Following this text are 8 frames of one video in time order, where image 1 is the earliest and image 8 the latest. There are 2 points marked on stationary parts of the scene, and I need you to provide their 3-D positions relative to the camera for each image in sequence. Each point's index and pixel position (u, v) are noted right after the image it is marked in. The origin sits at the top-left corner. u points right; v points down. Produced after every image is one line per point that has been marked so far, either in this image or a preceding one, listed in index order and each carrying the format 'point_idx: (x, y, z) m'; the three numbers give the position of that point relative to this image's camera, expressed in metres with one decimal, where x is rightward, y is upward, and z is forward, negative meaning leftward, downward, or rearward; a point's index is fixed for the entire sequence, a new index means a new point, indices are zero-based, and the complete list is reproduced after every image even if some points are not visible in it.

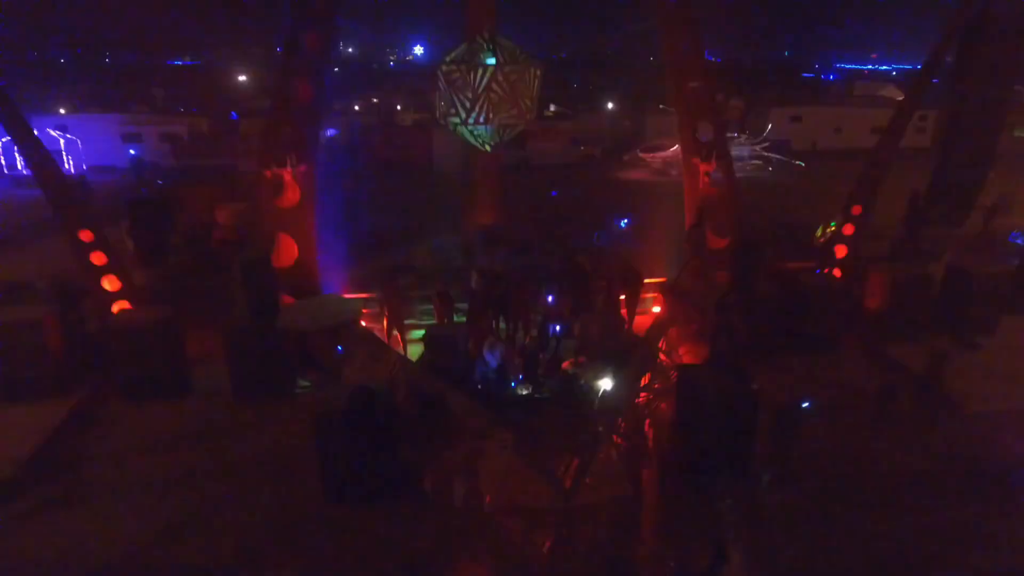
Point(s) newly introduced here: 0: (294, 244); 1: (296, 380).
0: (-1.1, +0.1, +3.6) m
1: (-0.9, -0.4, +2.9) m
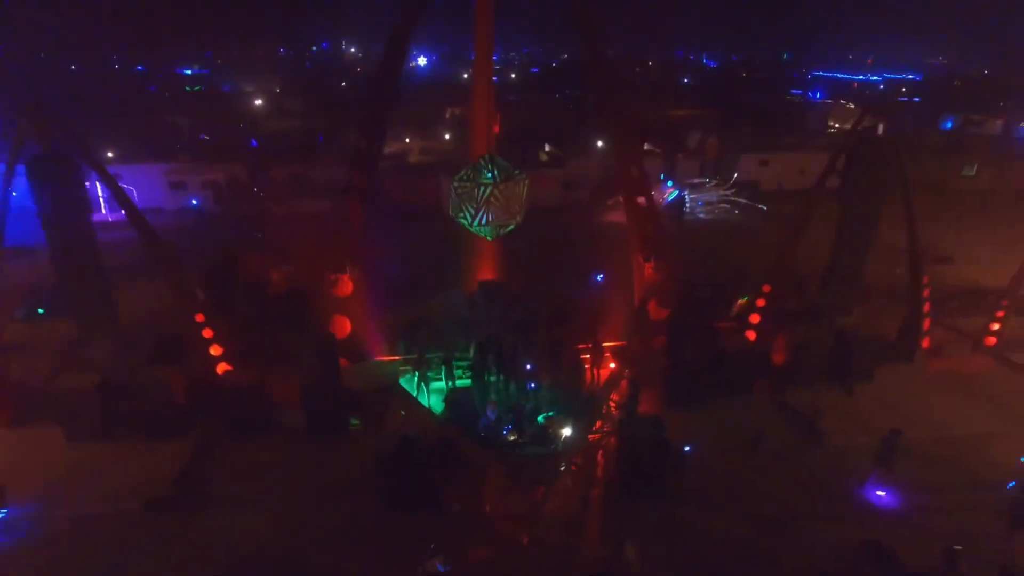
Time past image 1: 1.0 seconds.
0: (-1.1, -0.3, +4.8) m
1: (-1.0, -0.8, +4.0) m
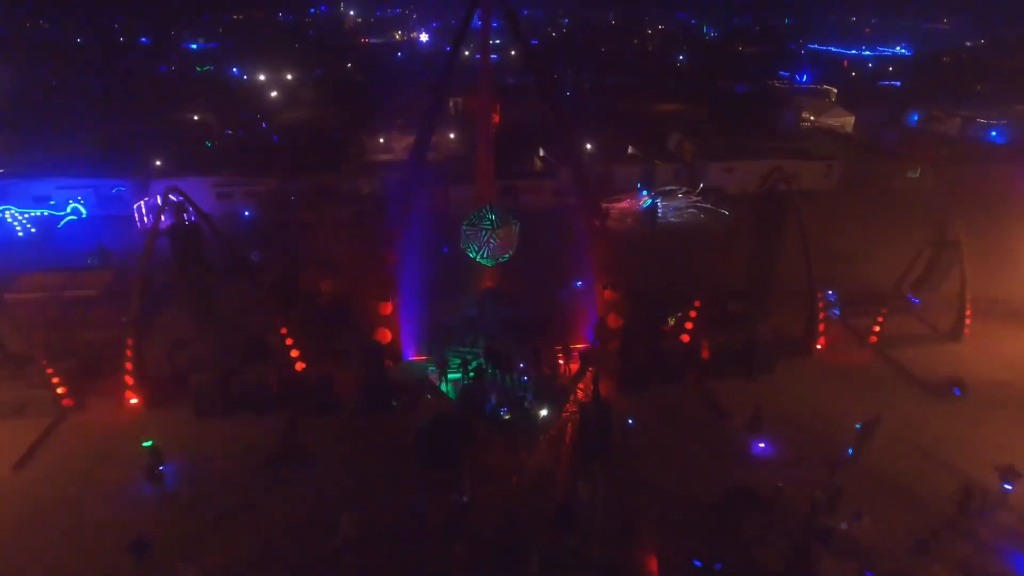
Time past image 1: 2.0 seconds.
0: (-1.2, -0.4, +6.4) m
1: (-1.0, -0.9, +5.7) m
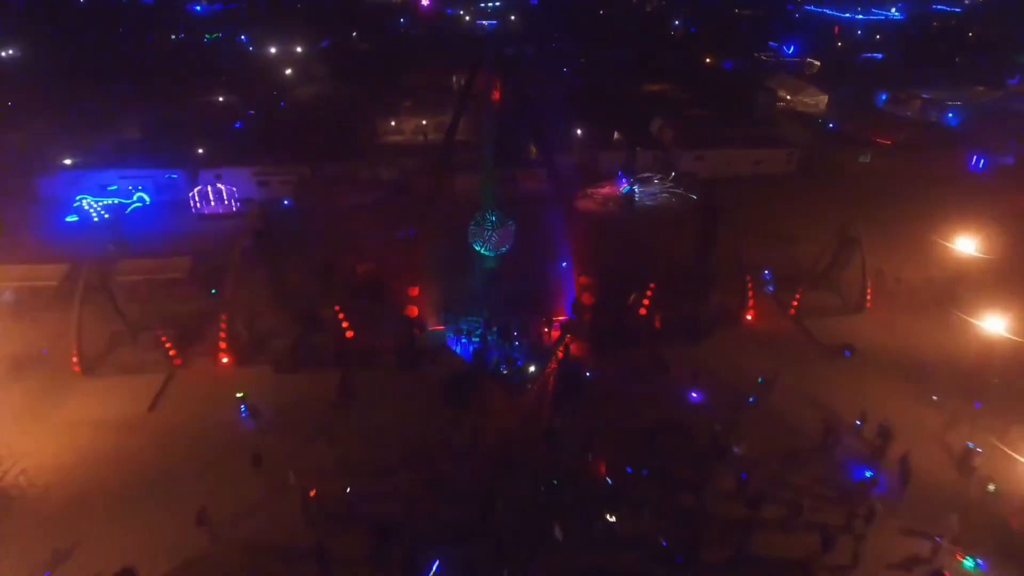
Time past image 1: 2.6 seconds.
0: (-1.2, -0.2, +8.2) m
1: (-1.1, -0.8, +7.6) m
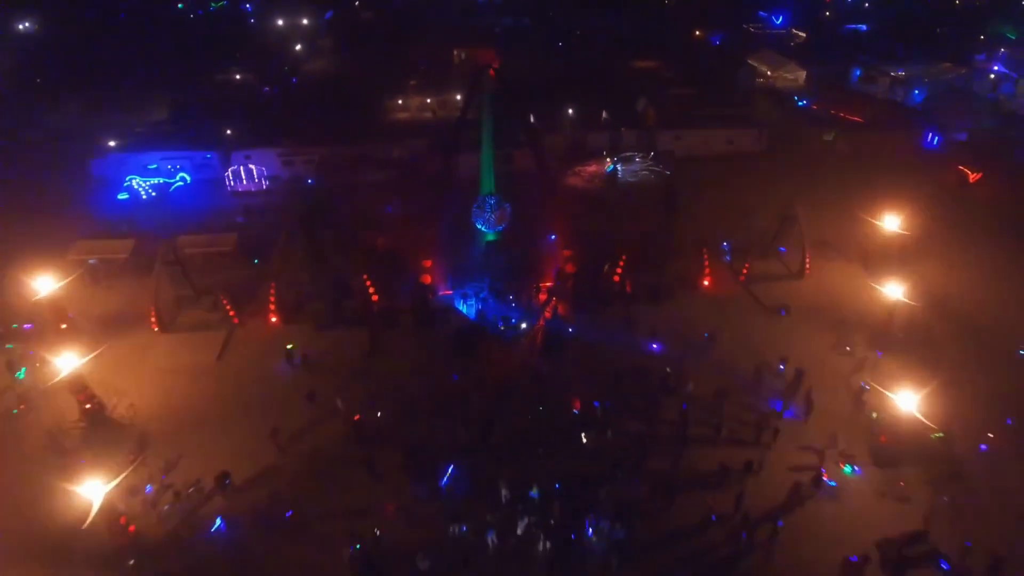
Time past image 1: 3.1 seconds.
0: (-1.3, +0.2, +9.9) m
1: (-1.1, -0.4, +9.3) m
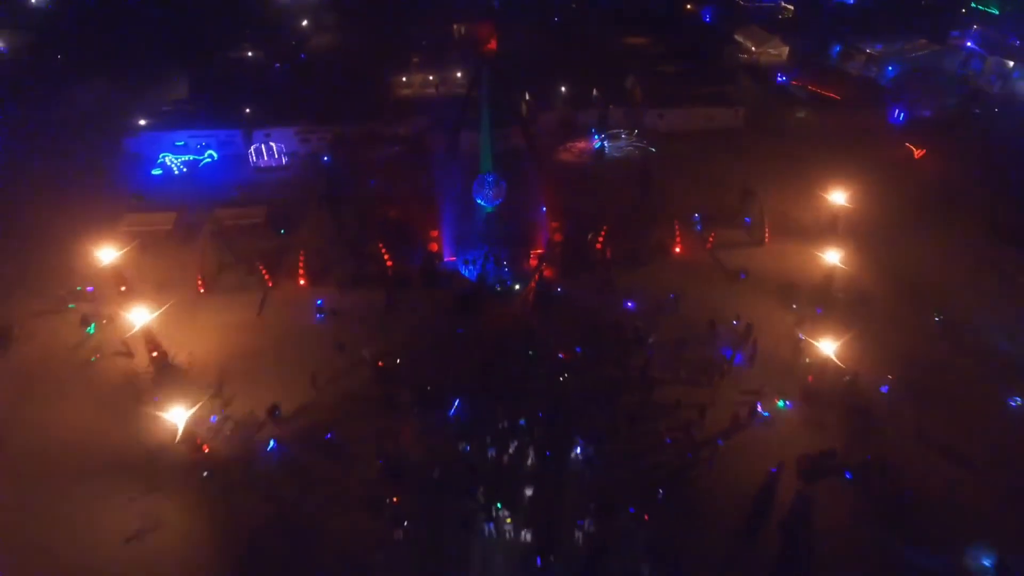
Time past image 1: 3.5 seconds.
0: (-1.4, +0.7, +11.4) m
1: (-1.2, +0.1, +10.8) m
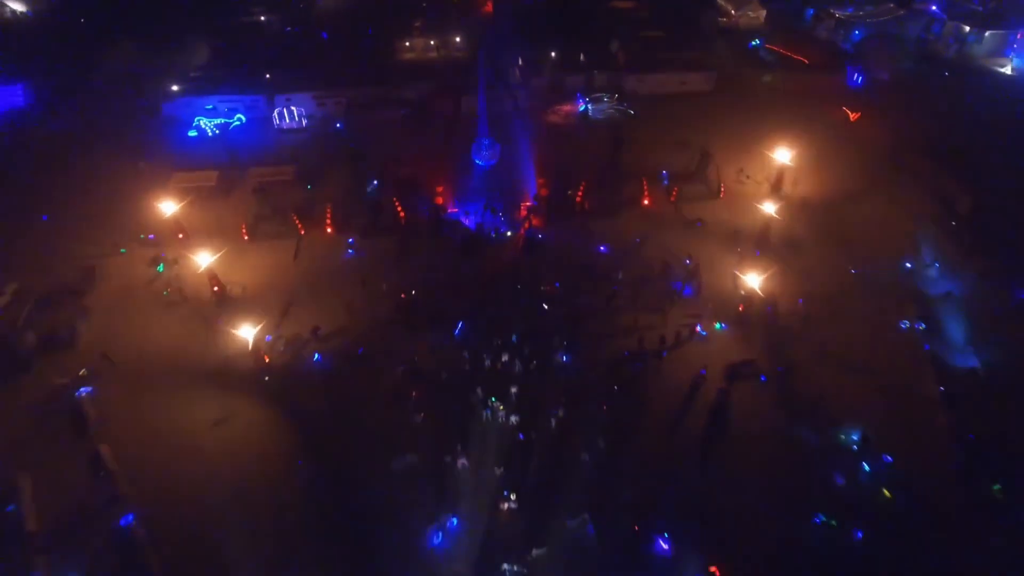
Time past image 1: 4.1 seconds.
0: (-1.5, +1.8, +13.5) m
1: (-1.3, +1.1, +12.9) m
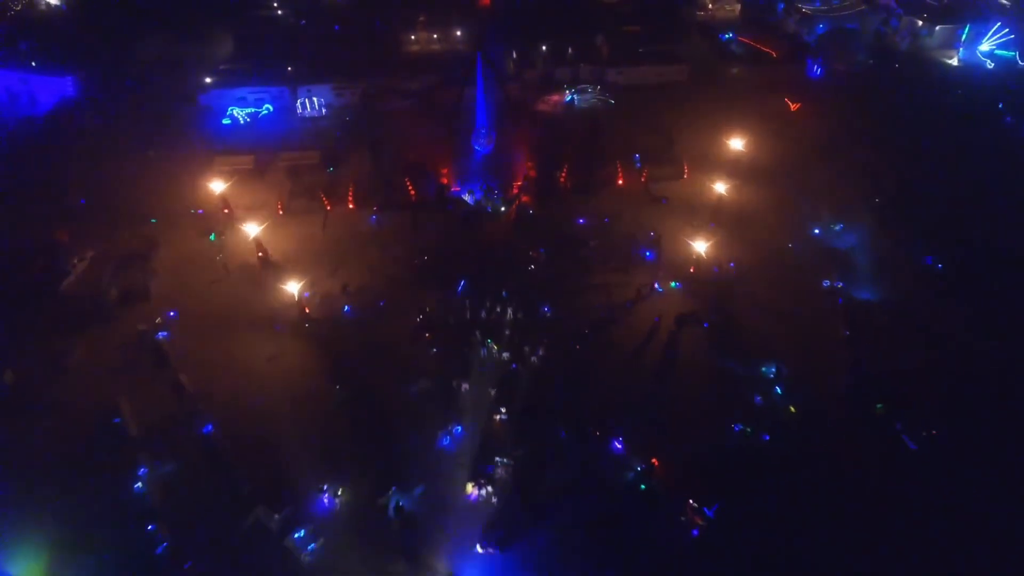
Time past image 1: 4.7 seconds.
0: (-1.7, +2.6, +15.8) m
1: (-1.5, +1.9, +15.3) m
